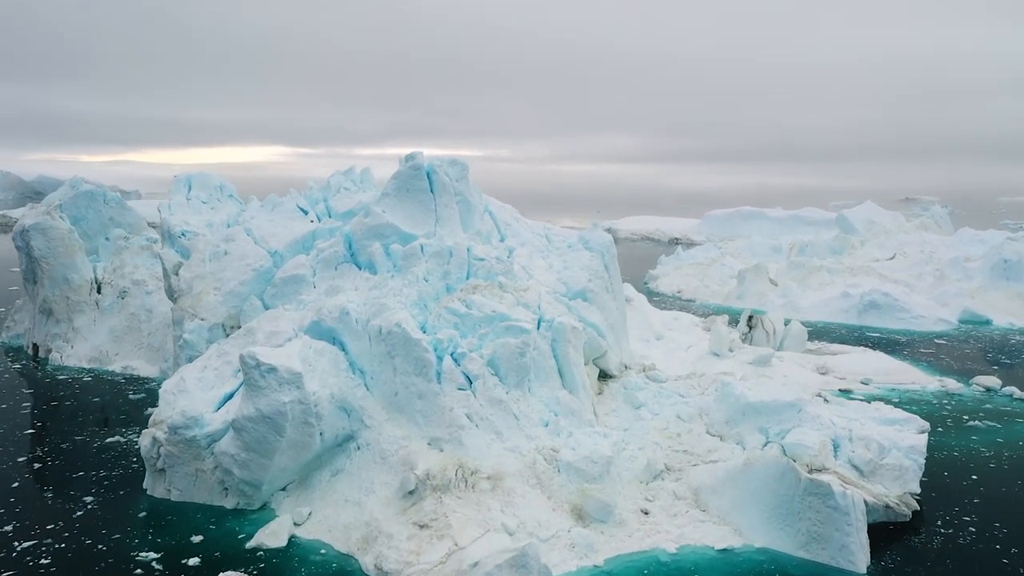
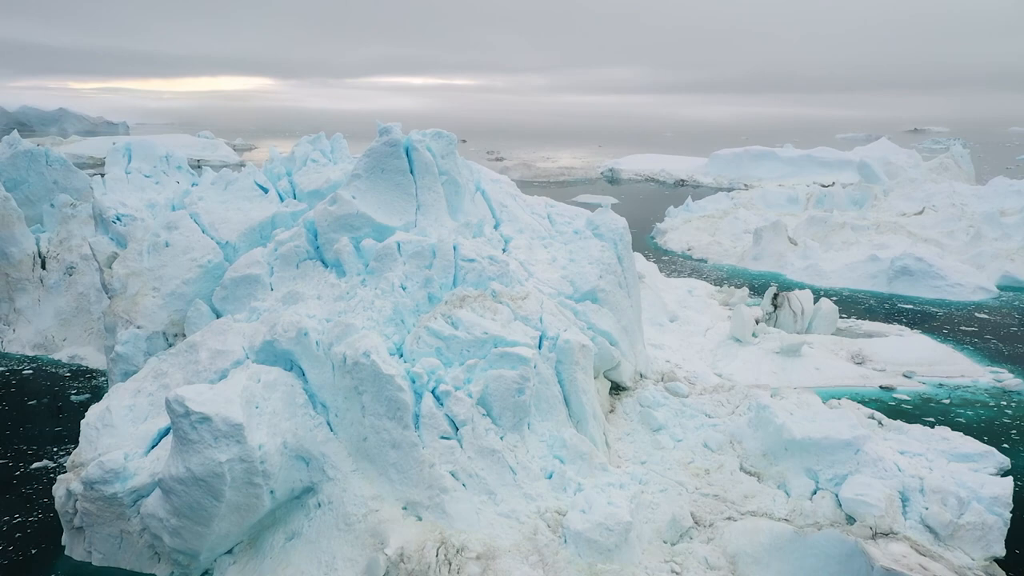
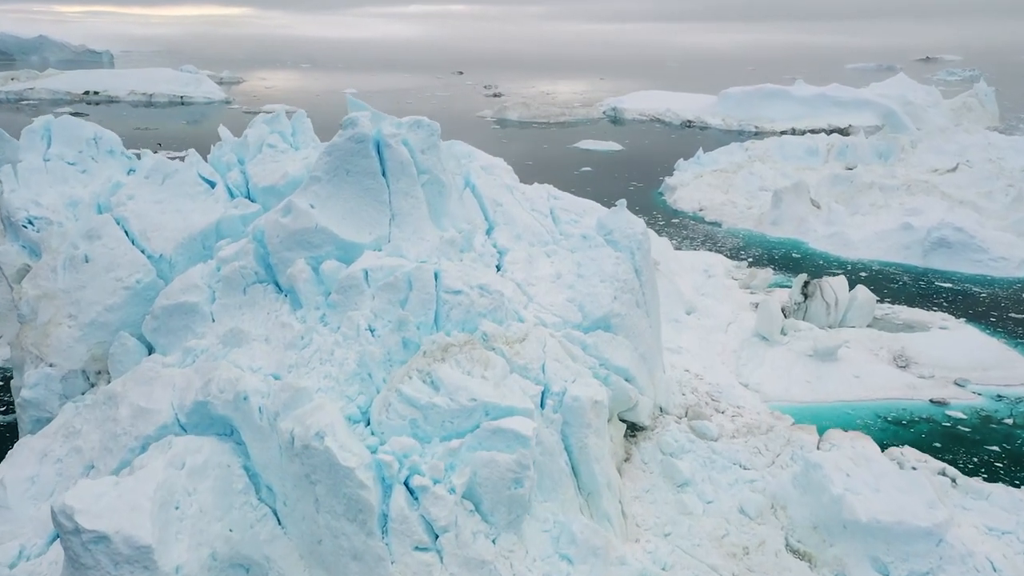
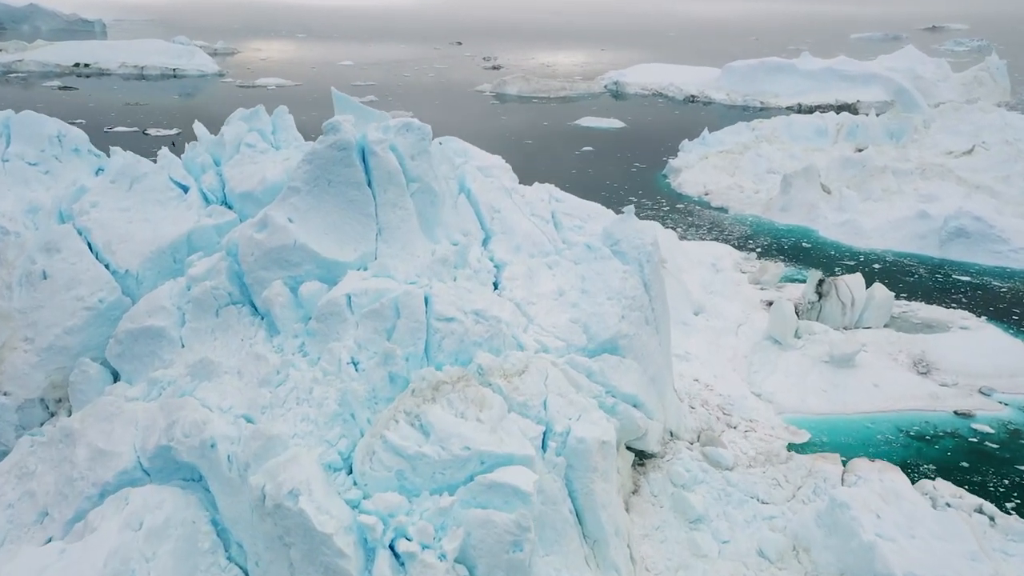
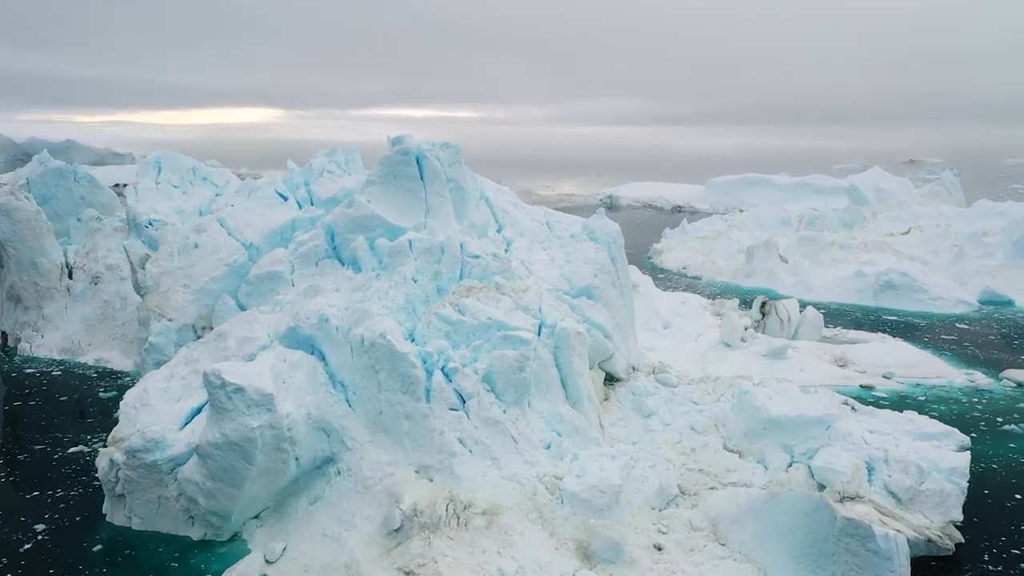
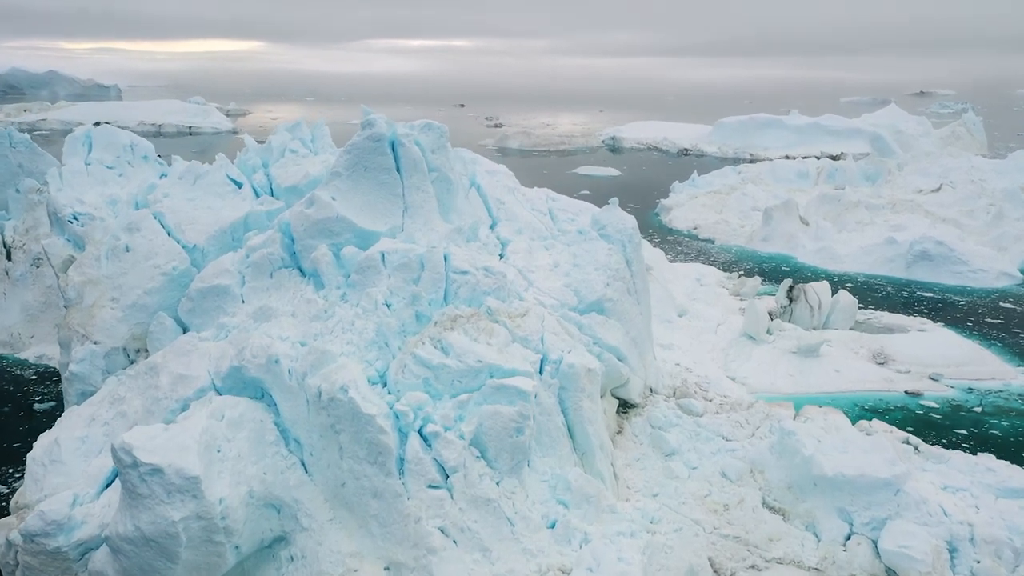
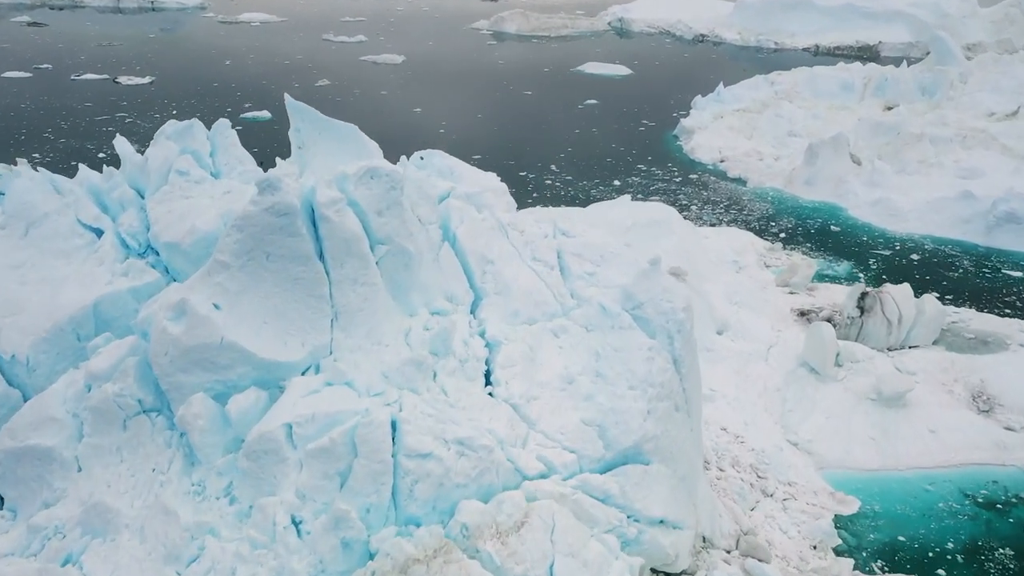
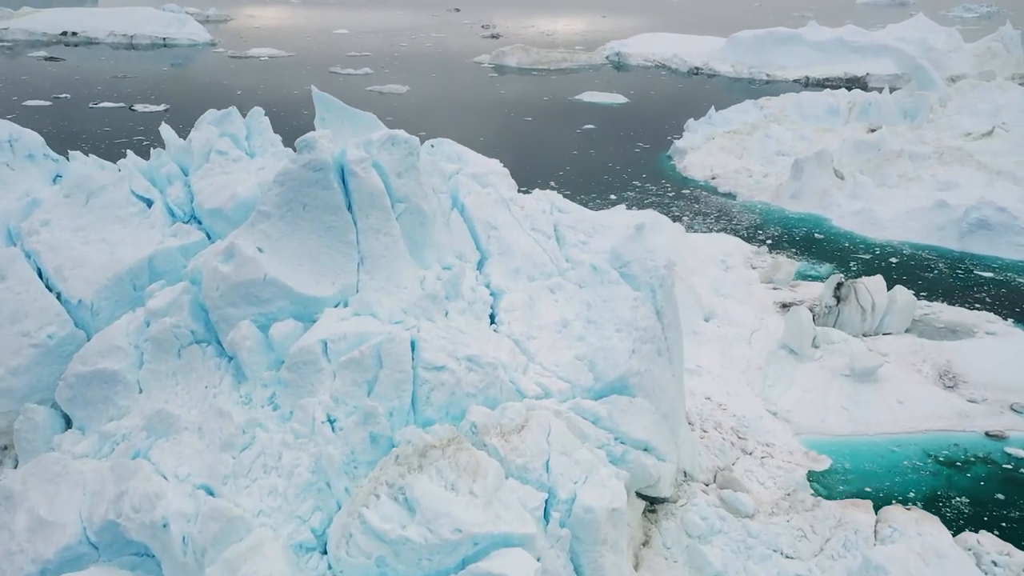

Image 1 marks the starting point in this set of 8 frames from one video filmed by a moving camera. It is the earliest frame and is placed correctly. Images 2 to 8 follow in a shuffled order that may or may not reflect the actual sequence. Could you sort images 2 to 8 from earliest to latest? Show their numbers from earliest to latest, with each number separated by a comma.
5, 2, 6, 3, 4, 8, 7
